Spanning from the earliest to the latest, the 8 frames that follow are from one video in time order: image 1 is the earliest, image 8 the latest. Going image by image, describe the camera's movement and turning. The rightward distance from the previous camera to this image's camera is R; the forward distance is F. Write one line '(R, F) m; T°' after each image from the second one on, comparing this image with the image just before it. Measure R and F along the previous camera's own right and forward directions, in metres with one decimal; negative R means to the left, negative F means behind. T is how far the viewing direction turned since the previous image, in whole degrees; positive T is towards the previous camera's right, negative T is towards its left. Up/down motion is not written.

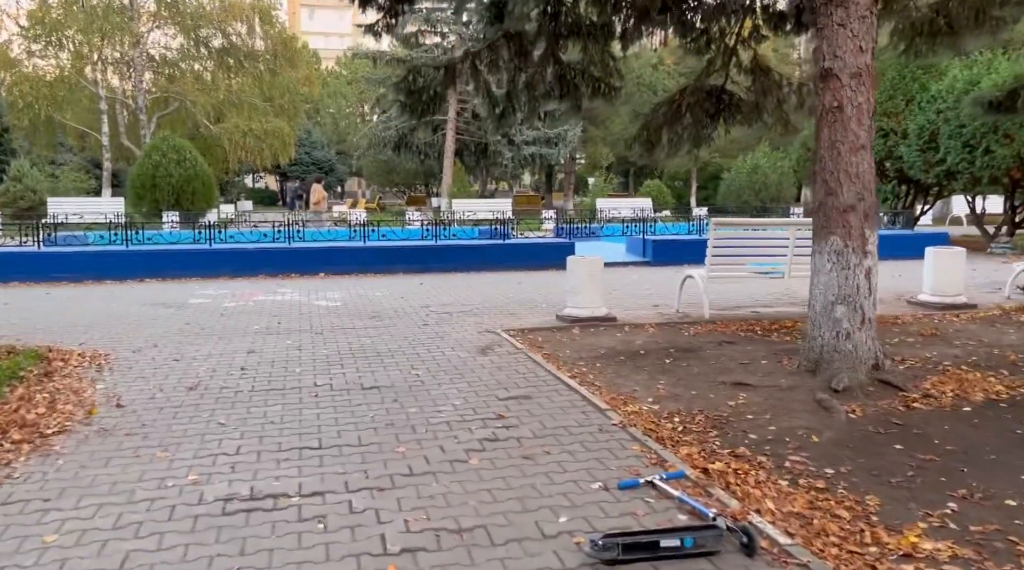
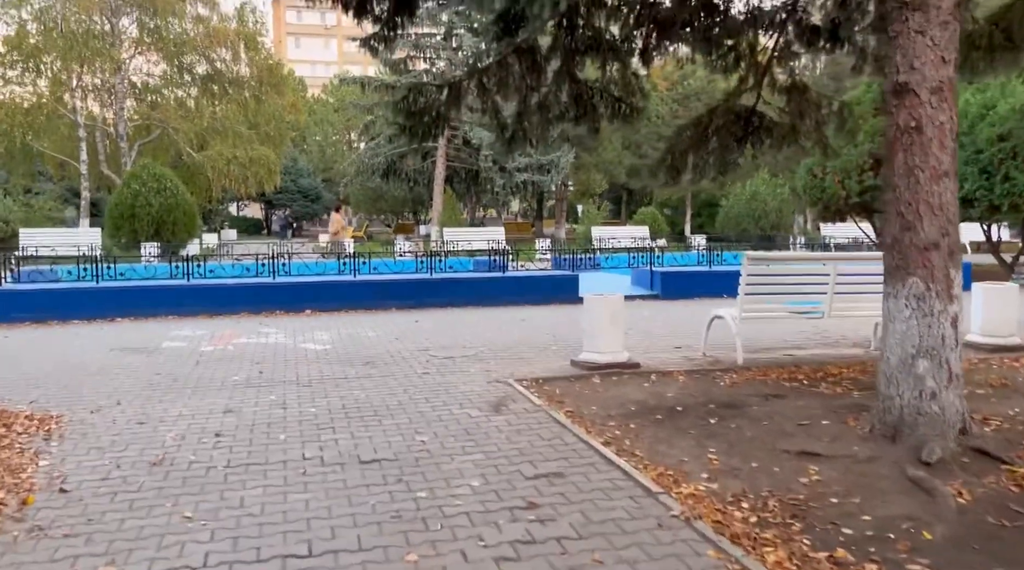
(-0.2, +0.9) m; +1°
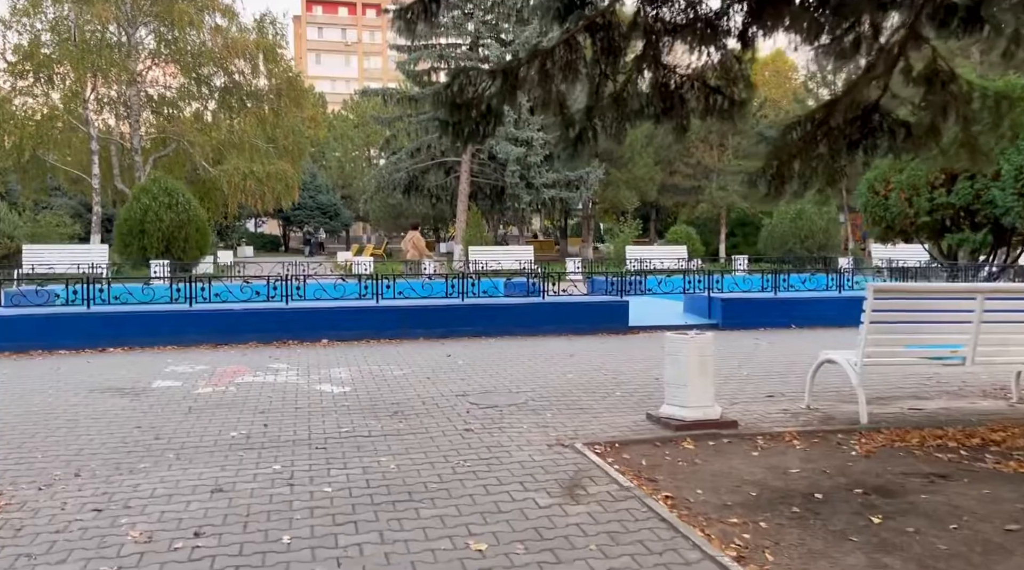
(-0.4, +1.6) m; -1°
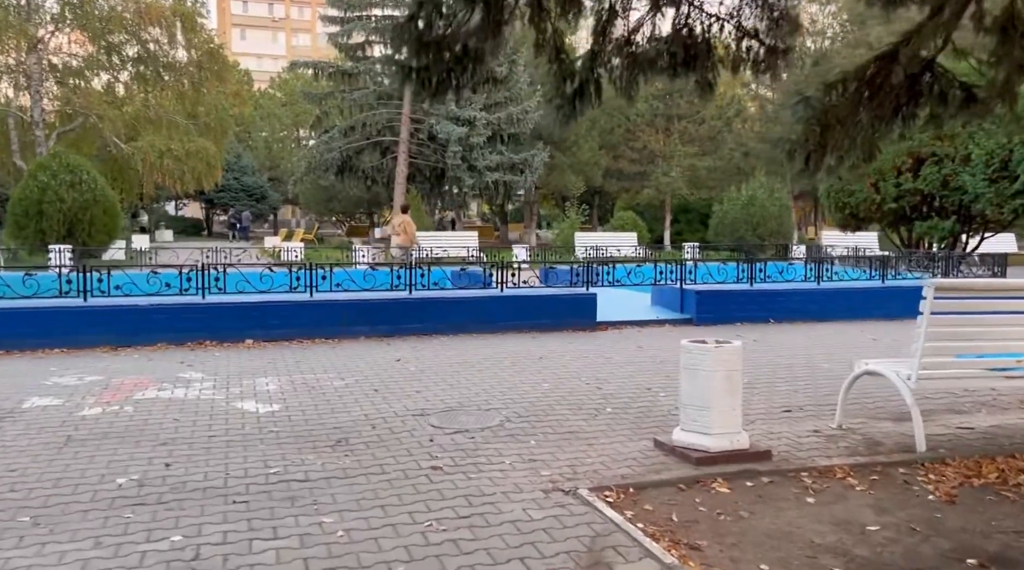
(-0.3, +1.4) m; +5°
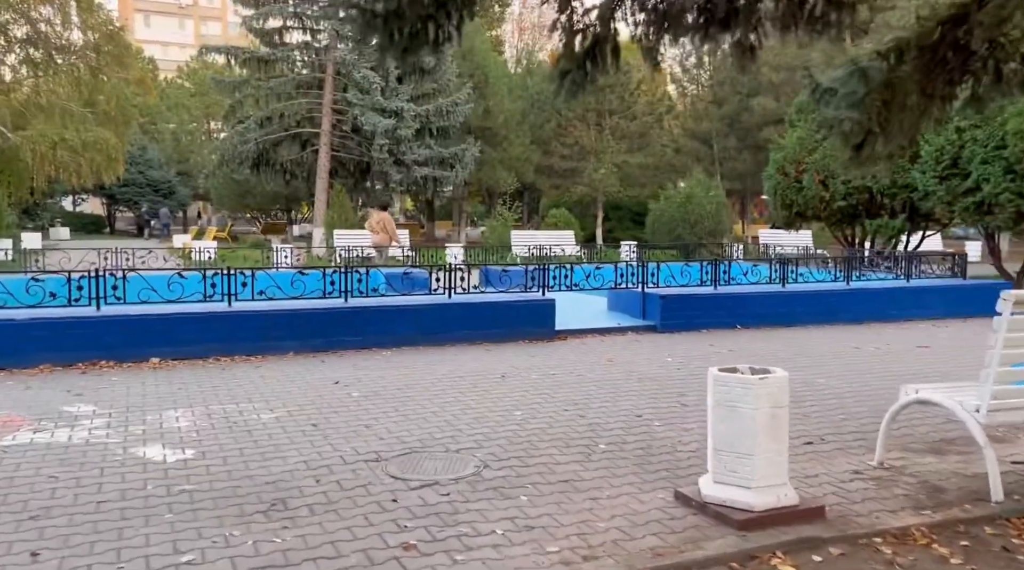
(-0.3, +1.2) m; +5°
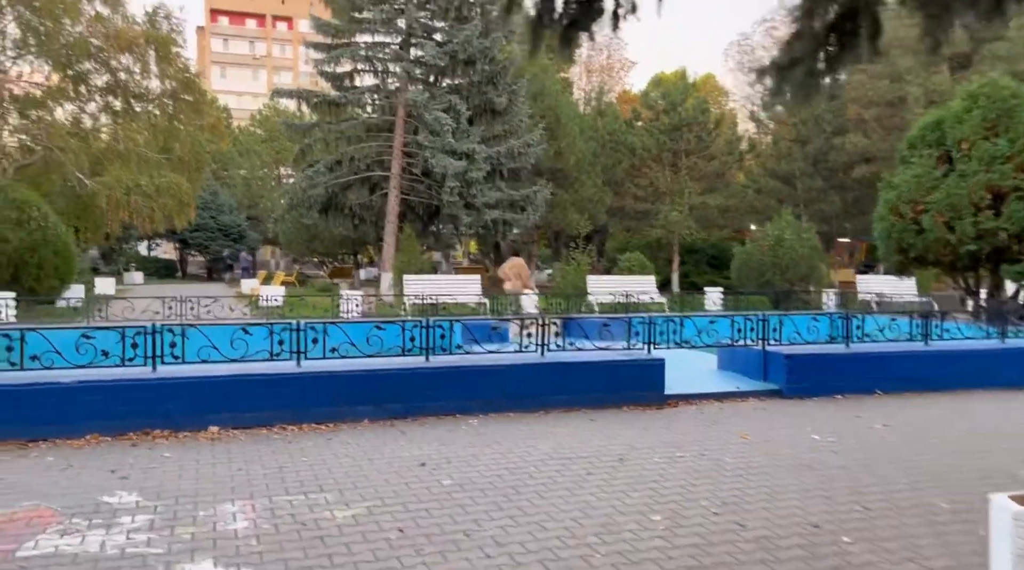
(-0.4, +1.3) m; -4°
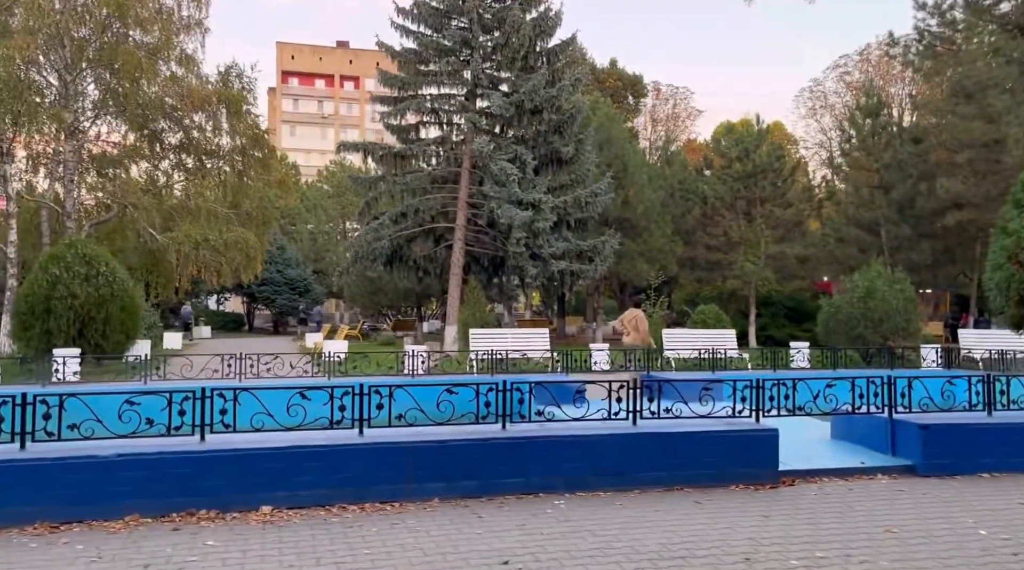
(-0.2, +1.0) m; -4°
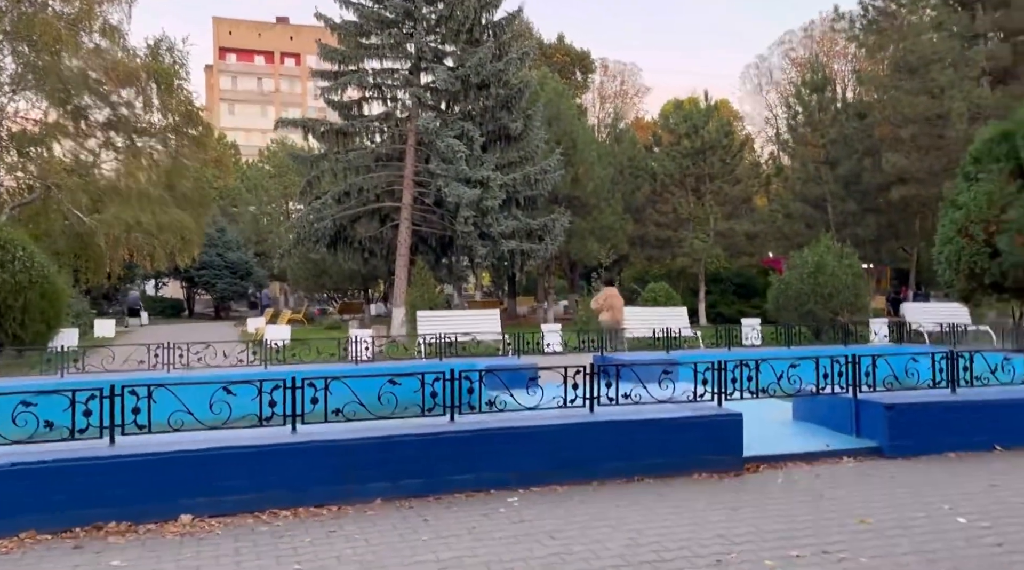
(0.0, +0.6) m; +3°
